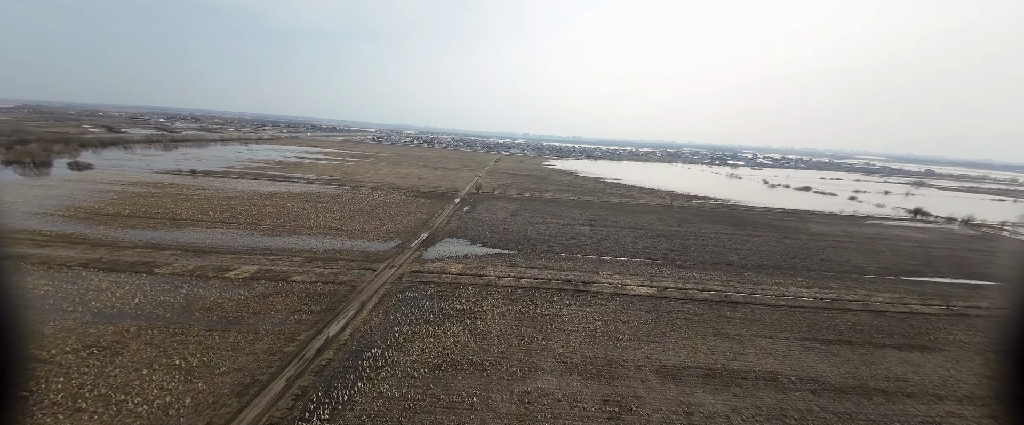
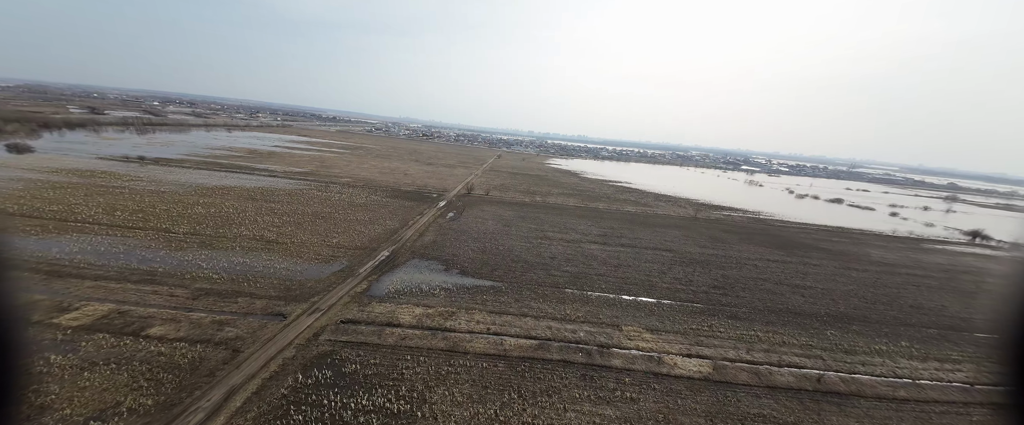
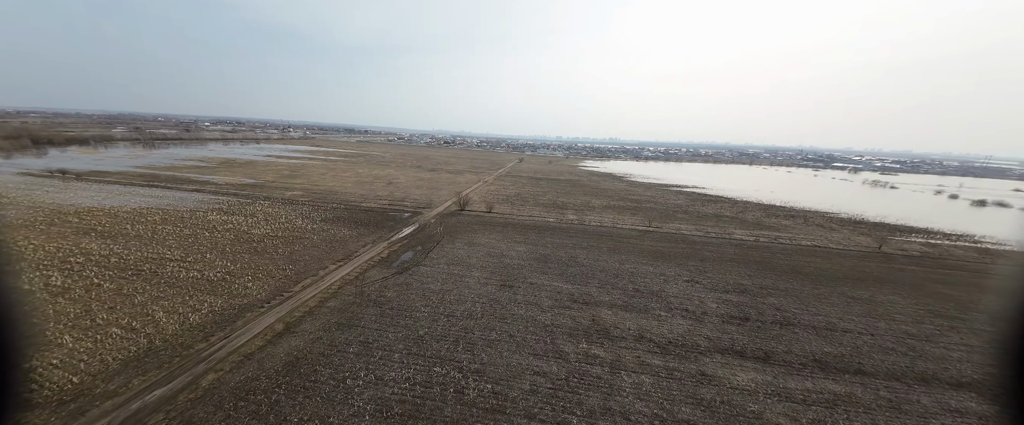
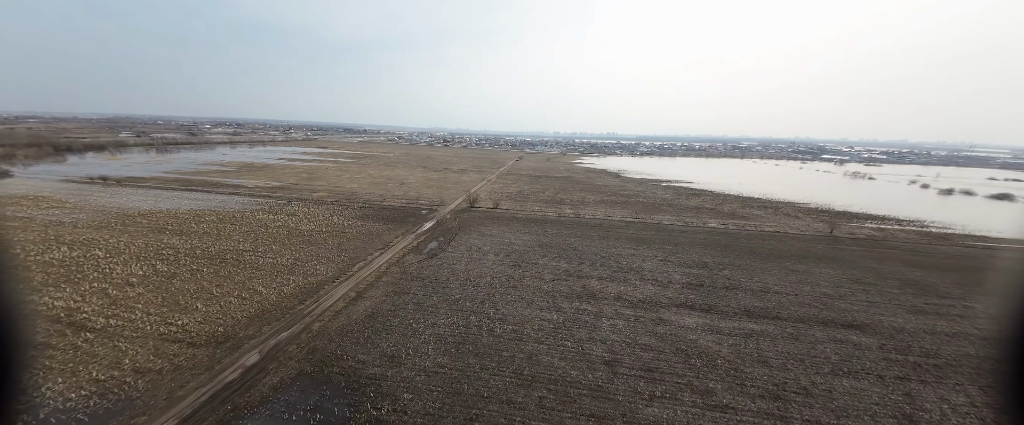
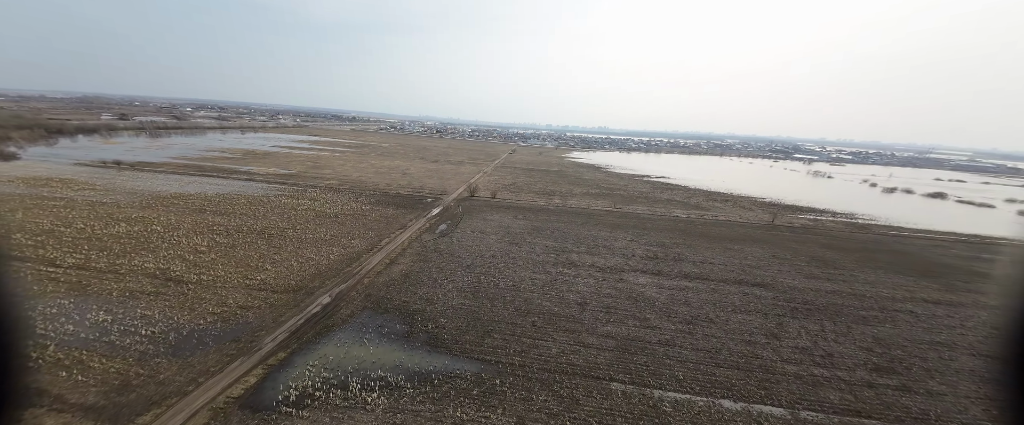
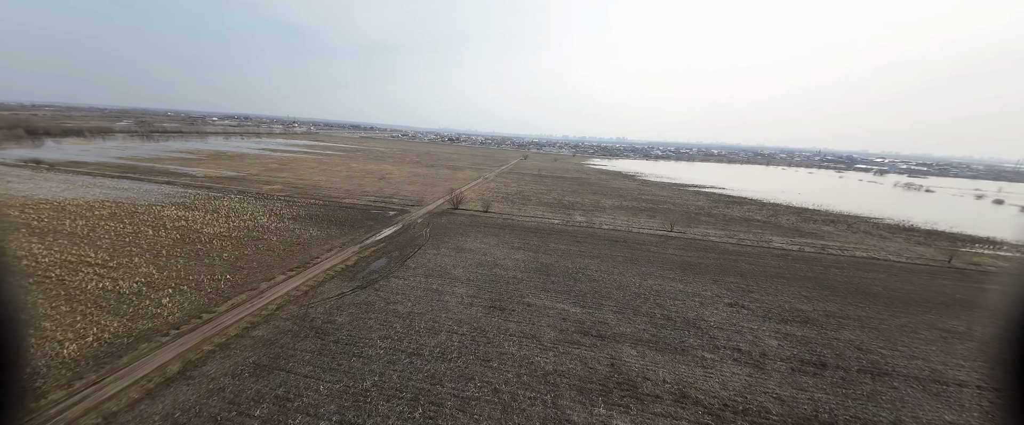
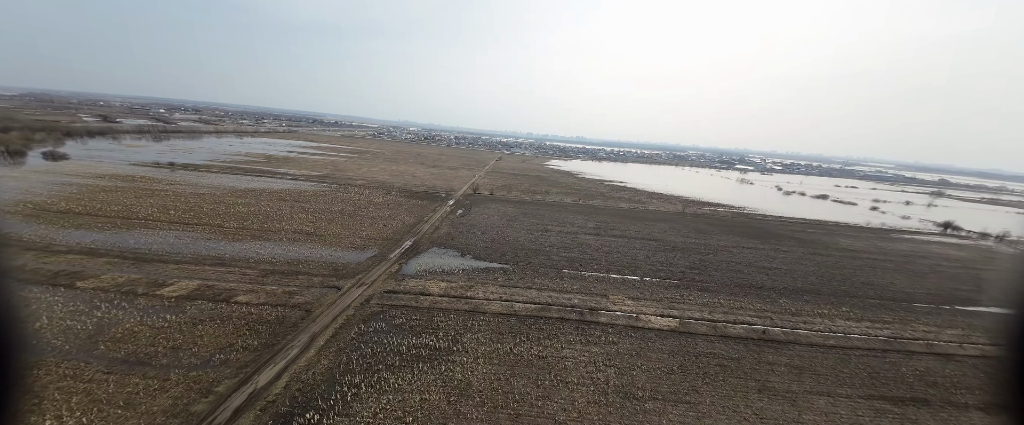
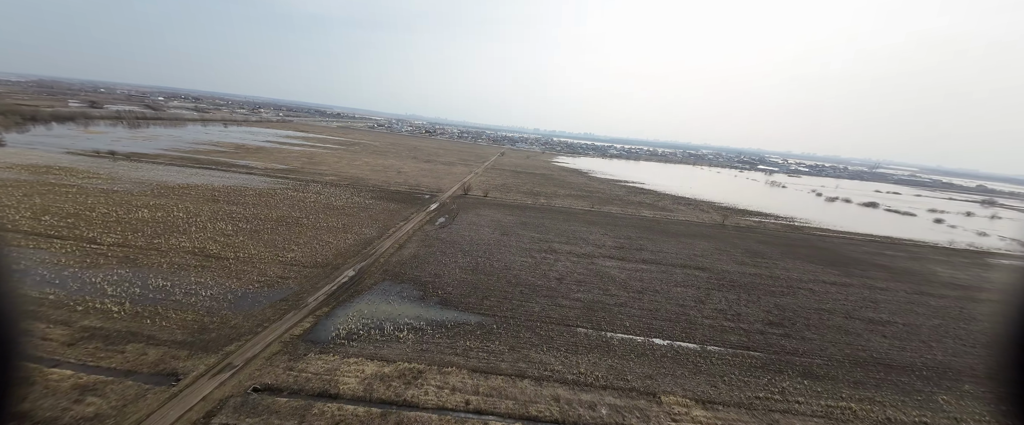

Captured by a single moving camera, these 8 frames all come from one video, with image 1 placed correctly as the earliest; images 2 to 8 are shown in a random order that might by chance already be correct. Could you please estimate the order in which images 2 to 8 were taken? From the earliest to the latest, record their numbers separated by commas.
7, 2, 8, 5, 4, 3, 6
